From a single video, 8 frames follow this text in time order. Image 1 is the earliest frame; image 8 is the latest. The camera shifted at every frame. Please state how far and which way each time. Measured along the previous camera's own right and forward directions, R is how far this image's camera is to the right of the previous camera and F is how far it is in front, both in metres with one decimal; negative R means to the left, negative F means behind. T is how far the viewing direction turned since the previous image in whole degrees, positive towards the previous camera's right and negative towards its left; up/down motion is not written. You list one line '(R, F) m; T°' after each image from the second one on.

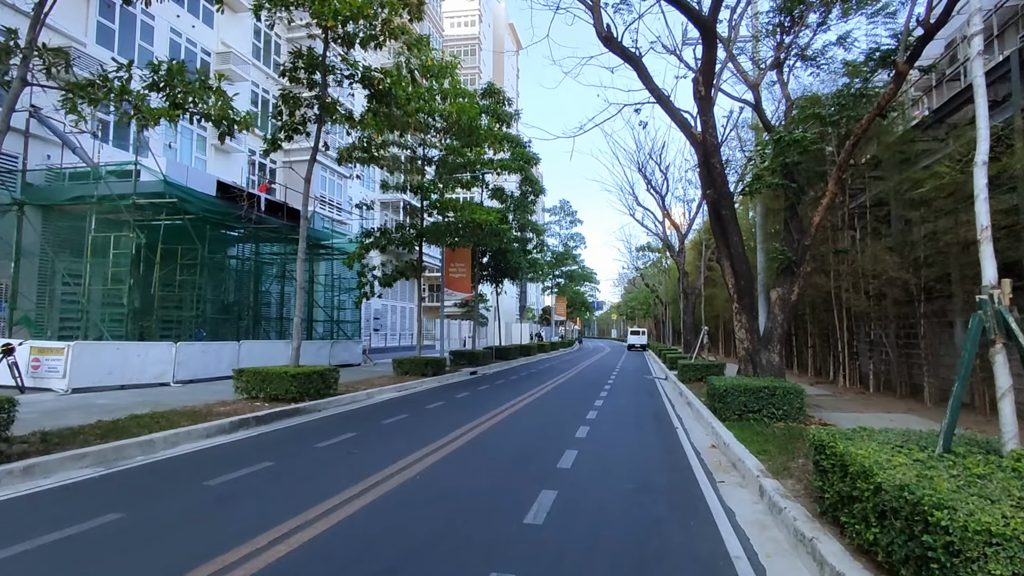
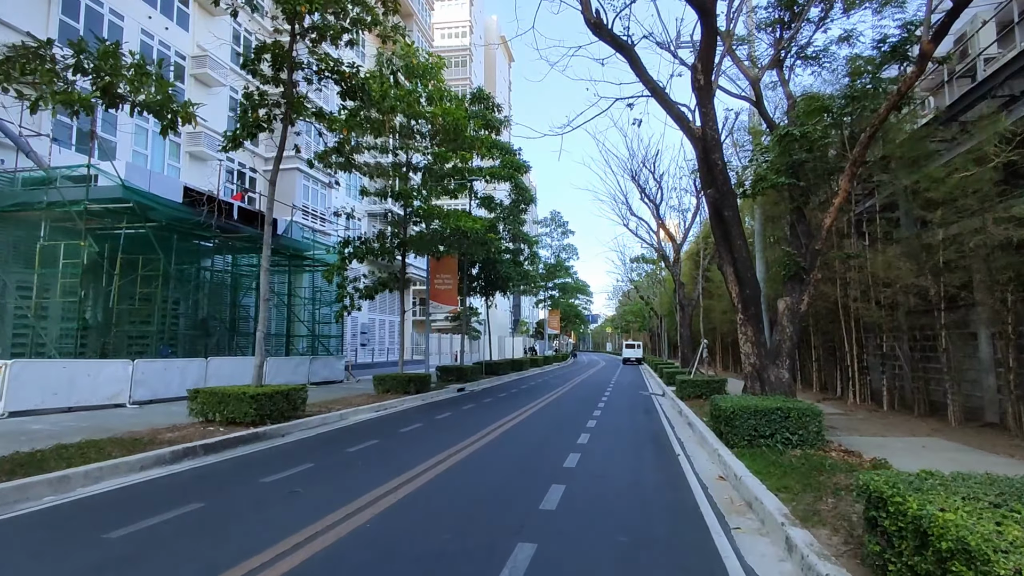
(+0.2, +1.2) m; +1°
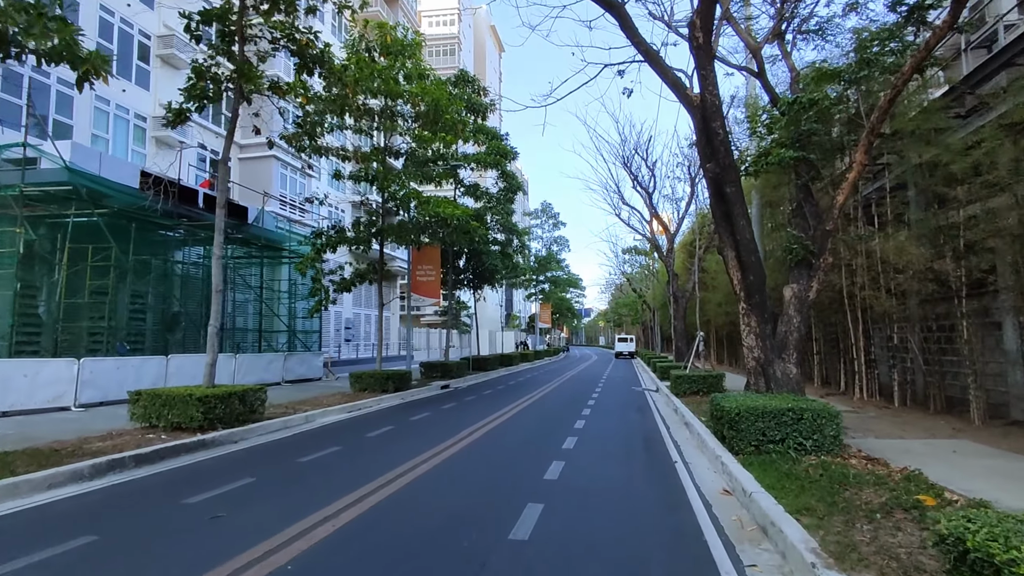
(+0.3, +1.2) m; +1°
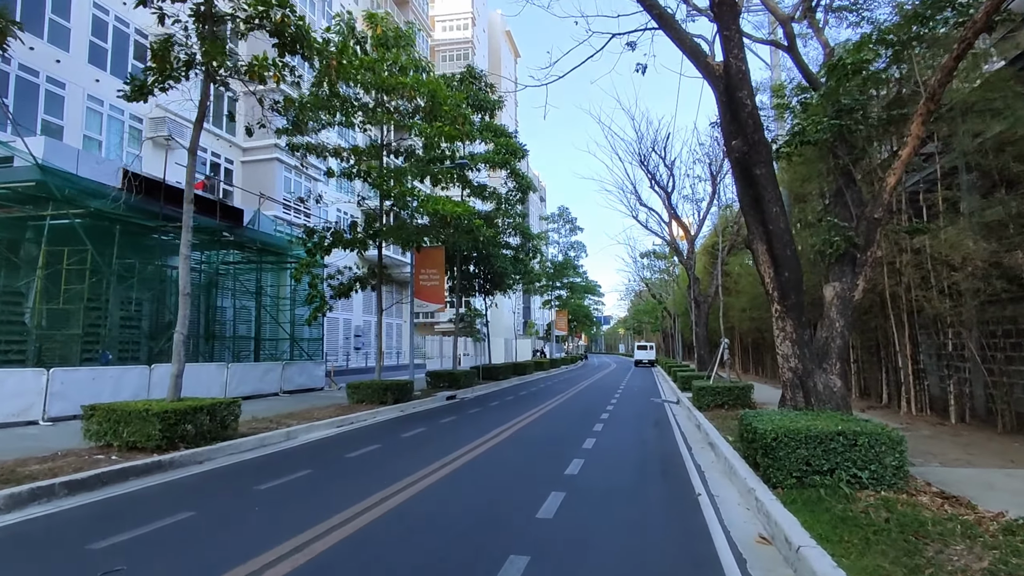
(+0.4, +1.3) m; -2°
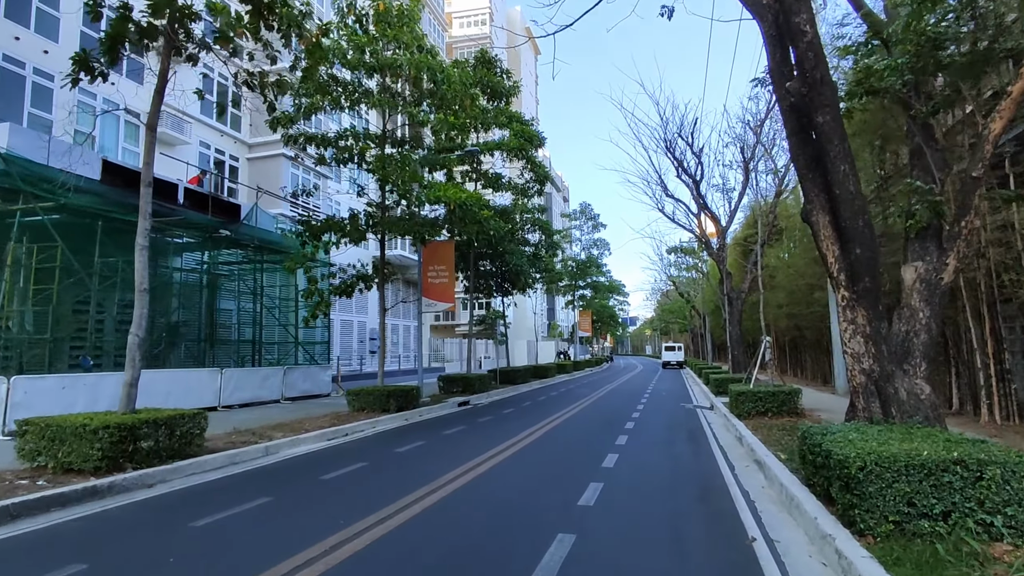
(+0.3, +1.7) m; -2°
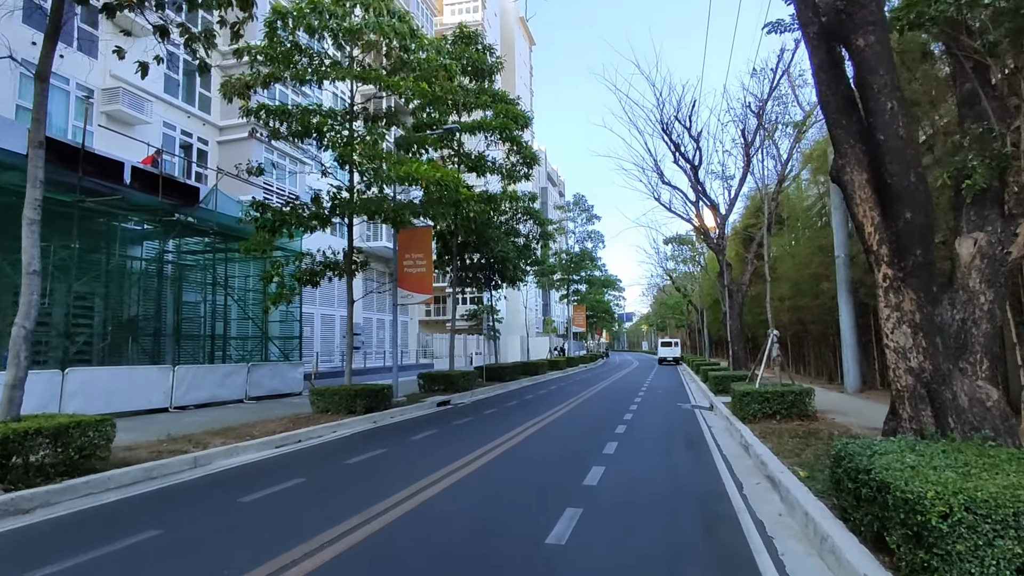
(+0.4, +1.5) m; 0°
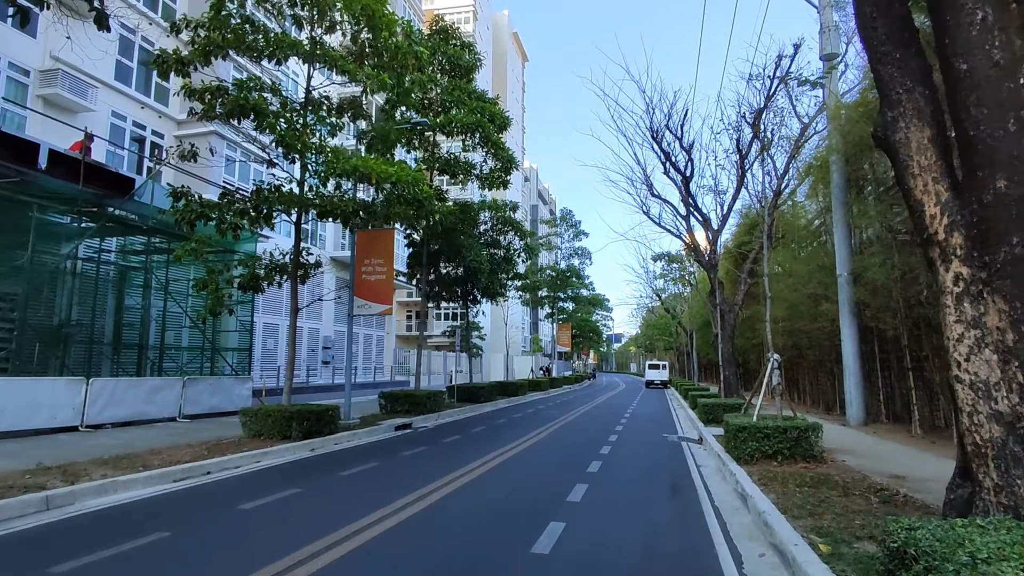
(+0.6, +1.8) m; +1°
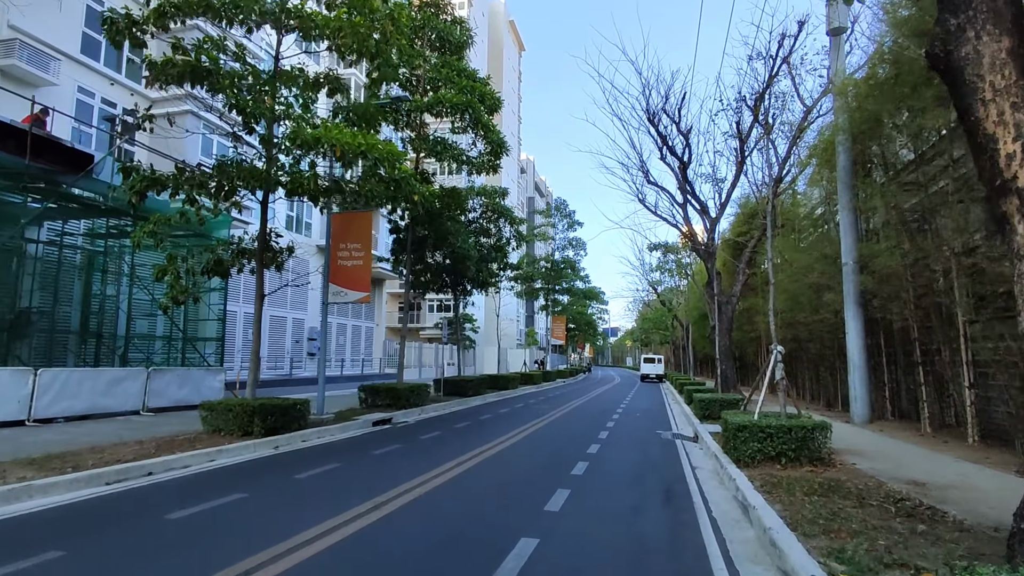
(+0.3, +1.0) m; 0°
